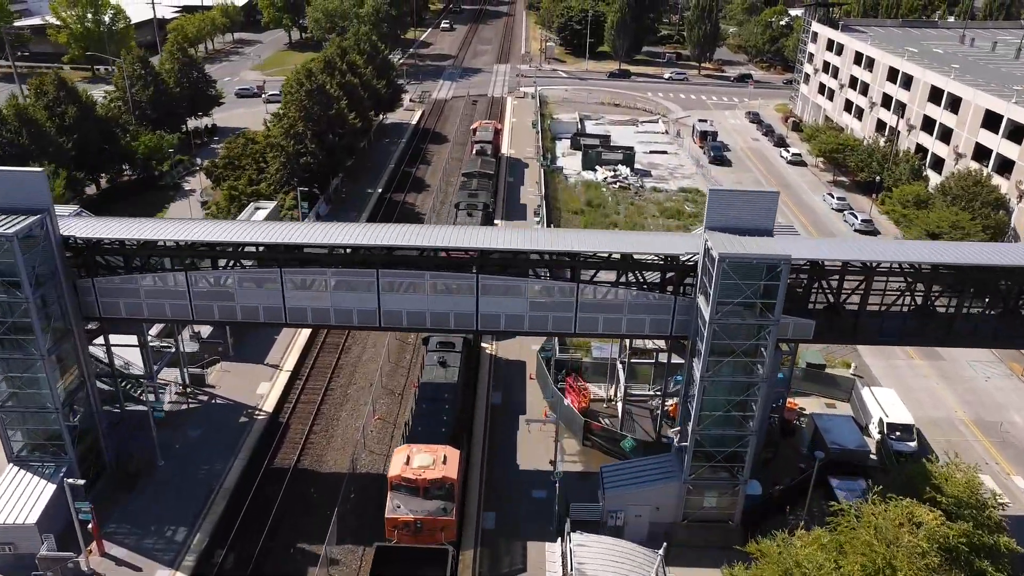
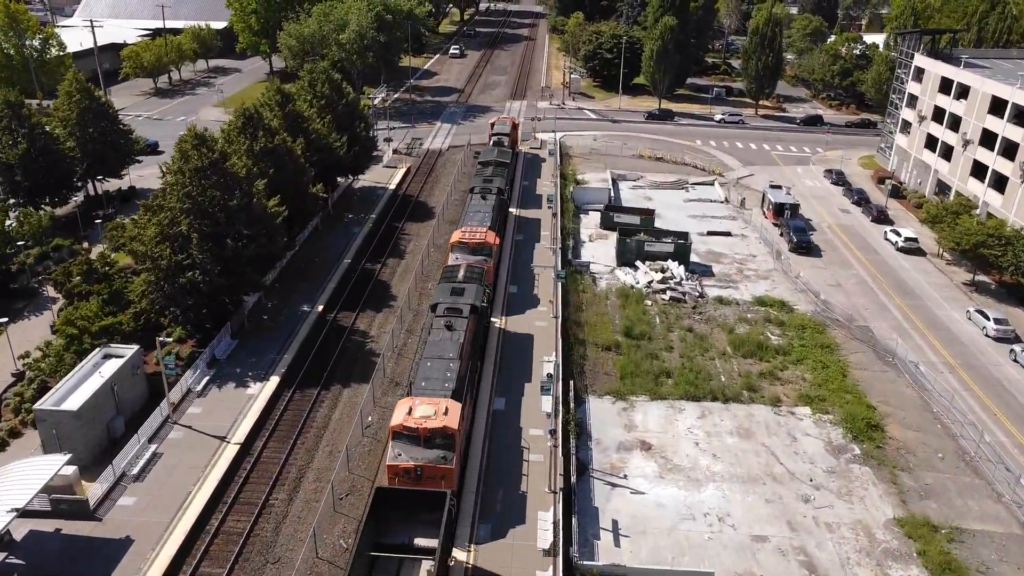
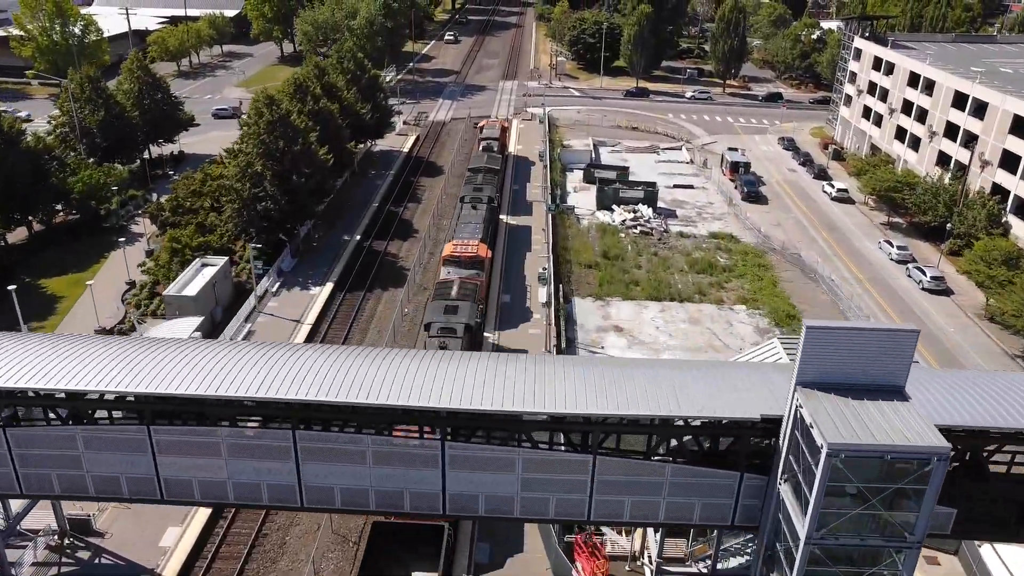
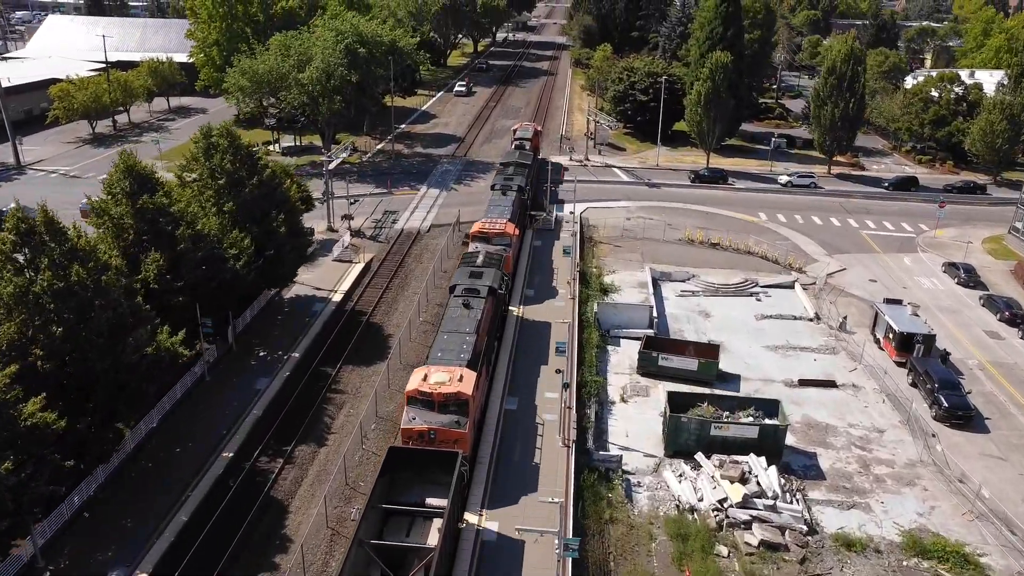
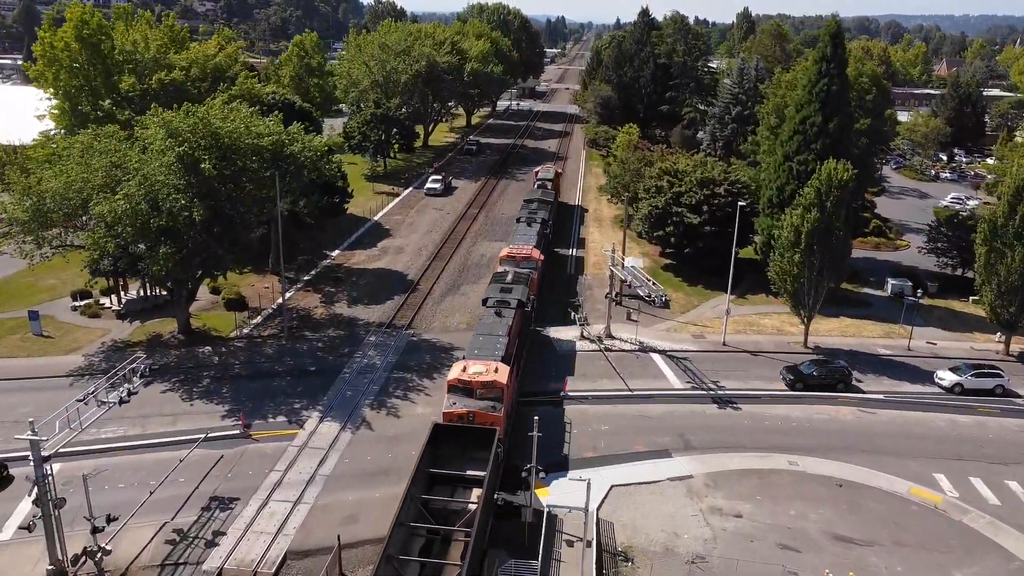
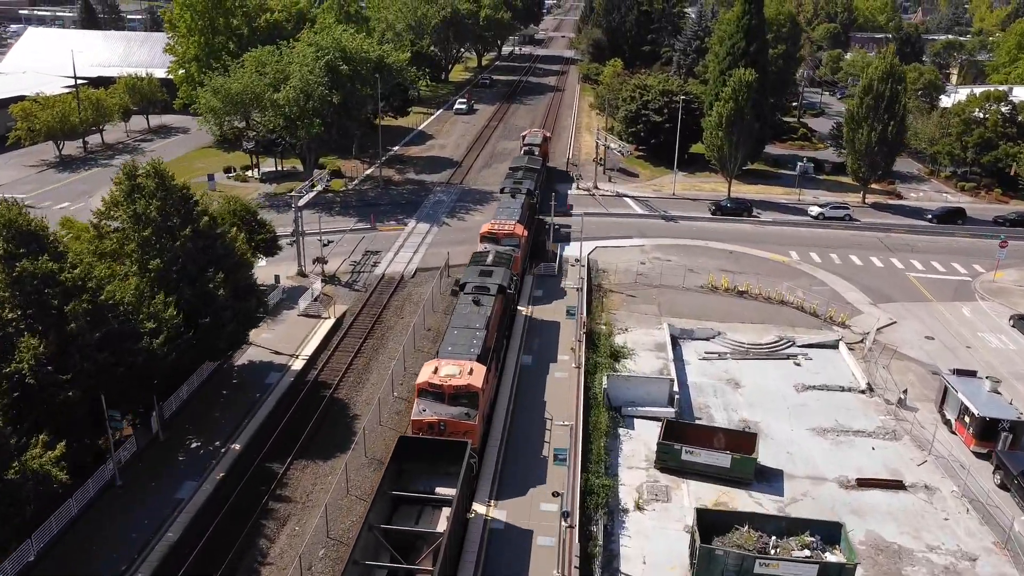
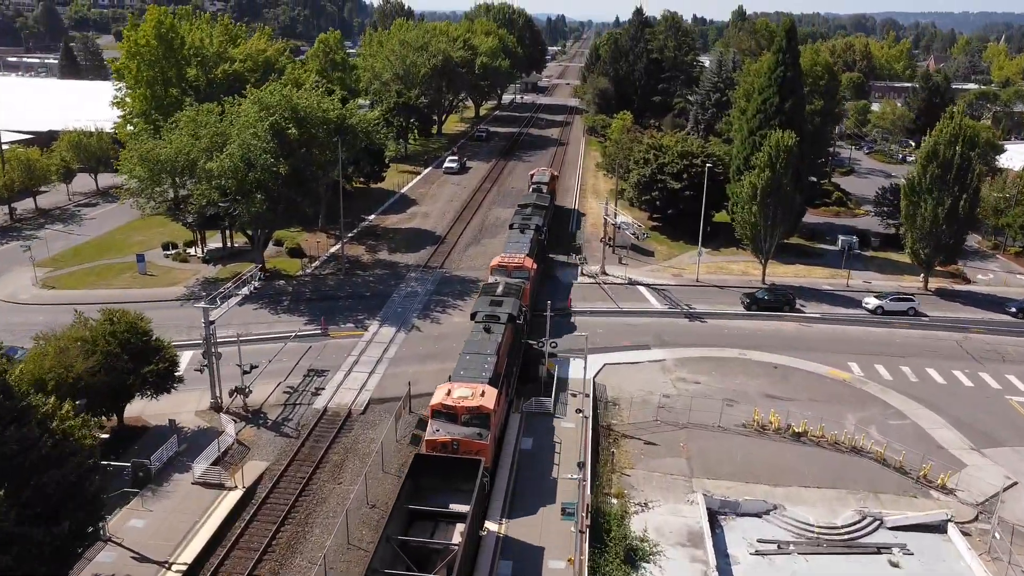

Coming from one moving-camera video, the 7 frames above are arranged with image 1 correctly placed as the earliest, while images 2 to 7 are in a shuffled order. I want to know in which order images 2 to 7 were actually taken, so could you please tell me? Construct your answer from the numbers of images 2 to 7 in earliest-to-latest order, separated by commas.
3, 2, 4, 6, 7, 5
